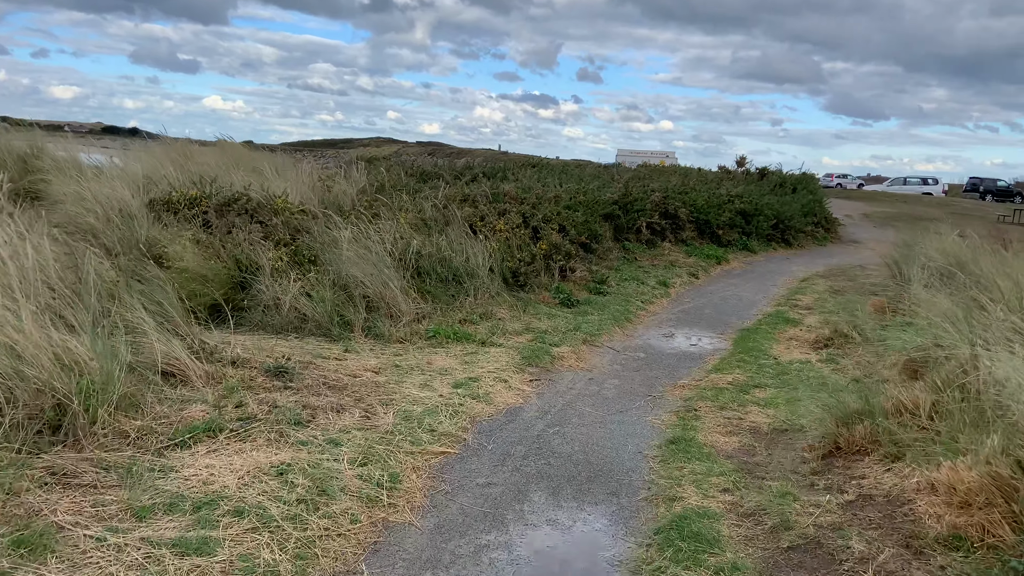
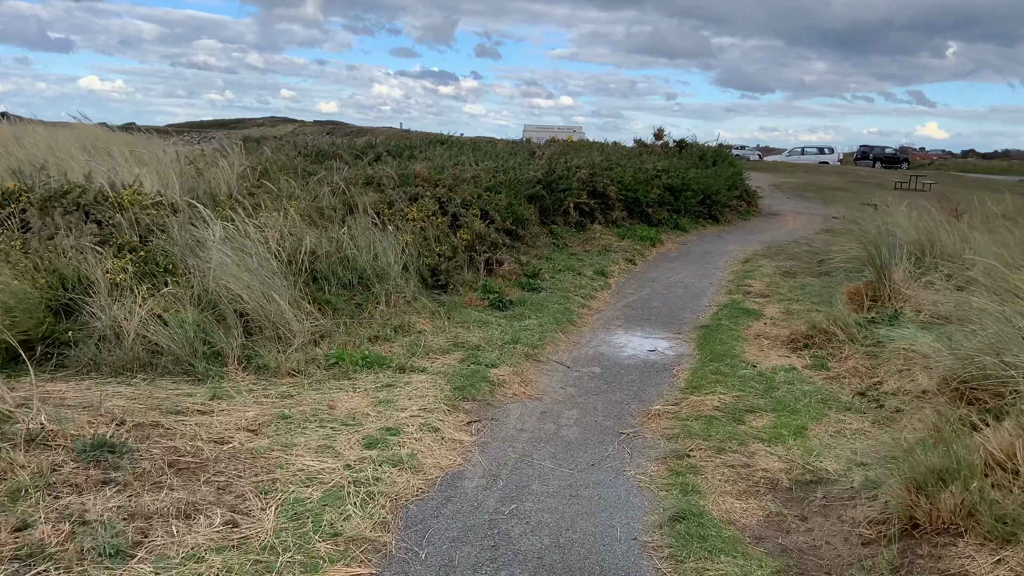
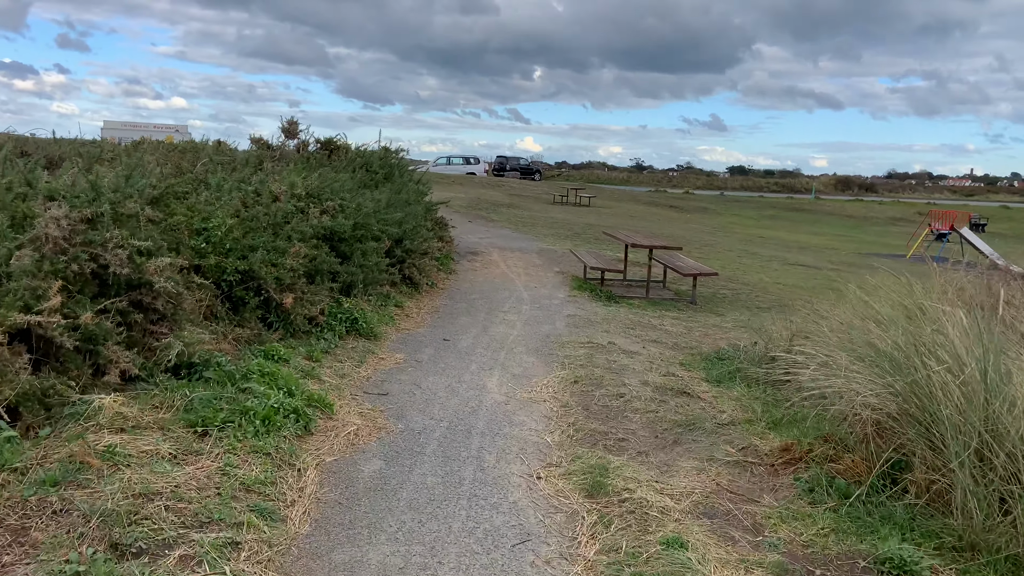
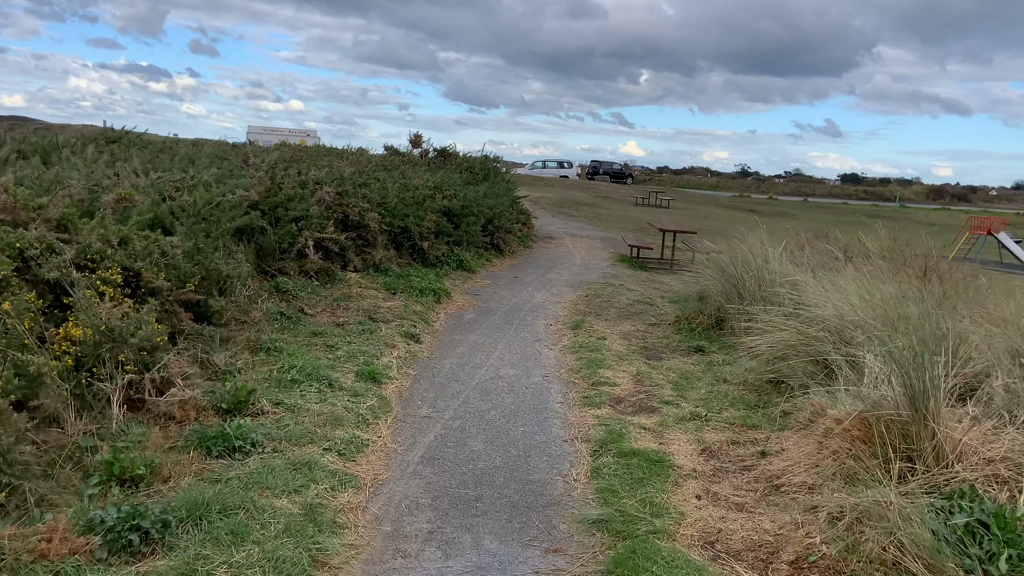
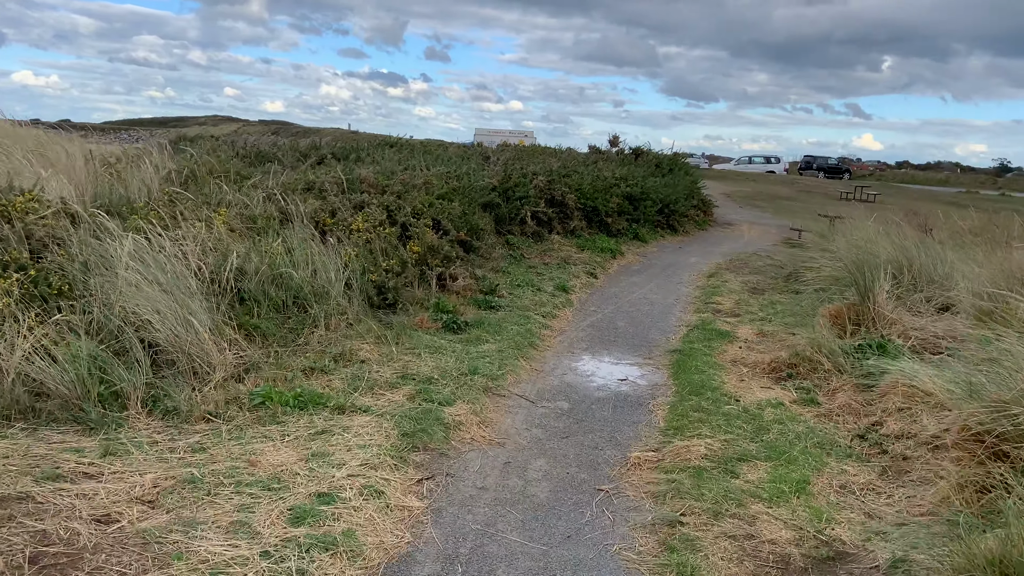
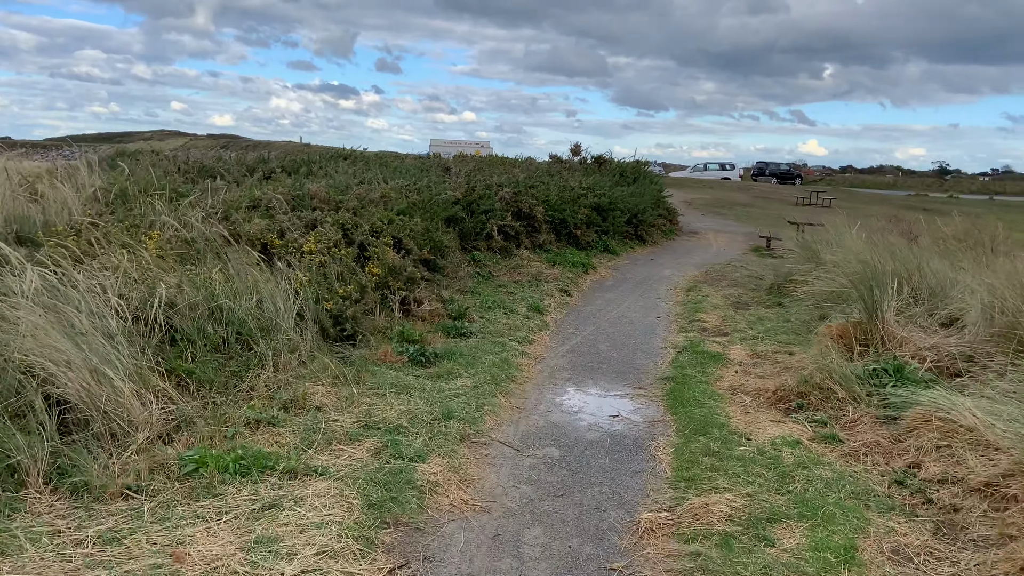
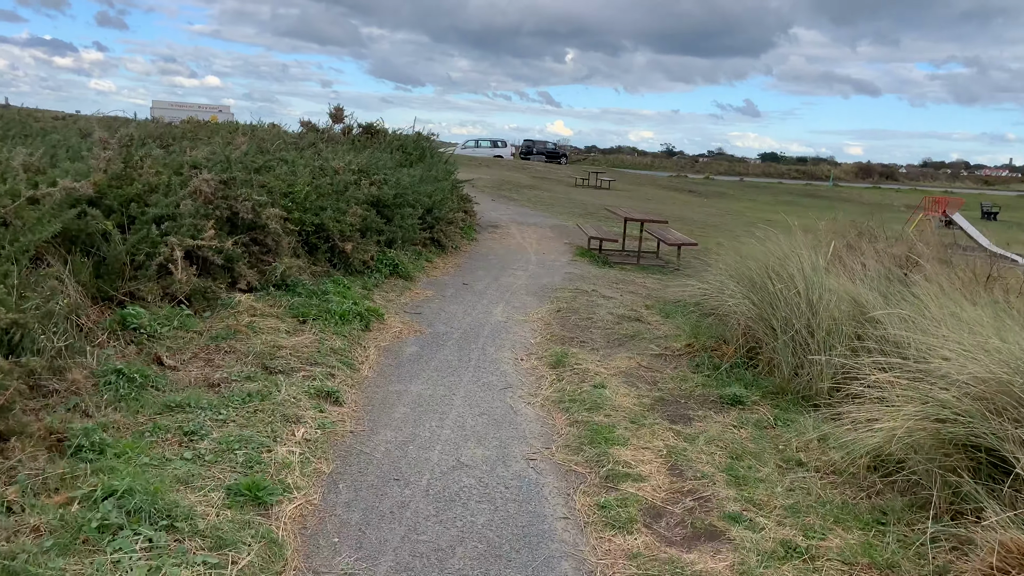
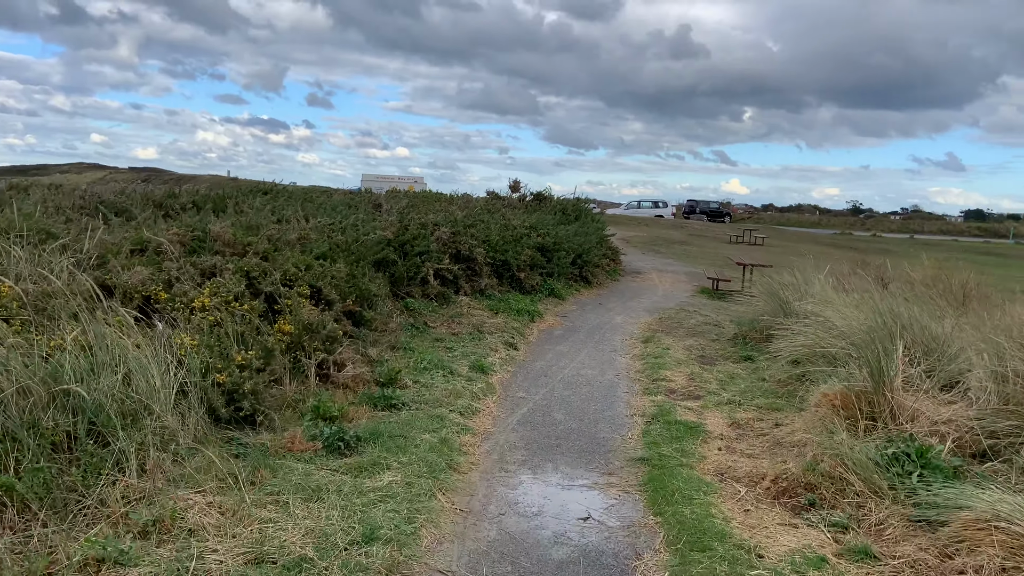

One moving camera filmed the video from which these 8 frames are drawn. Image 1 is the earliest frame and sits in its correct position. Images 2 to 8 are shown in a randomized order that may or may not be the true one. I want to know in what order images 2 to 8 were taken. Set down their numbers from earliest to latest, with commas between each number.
2, 5, 6, 8, 4, 7, 3
